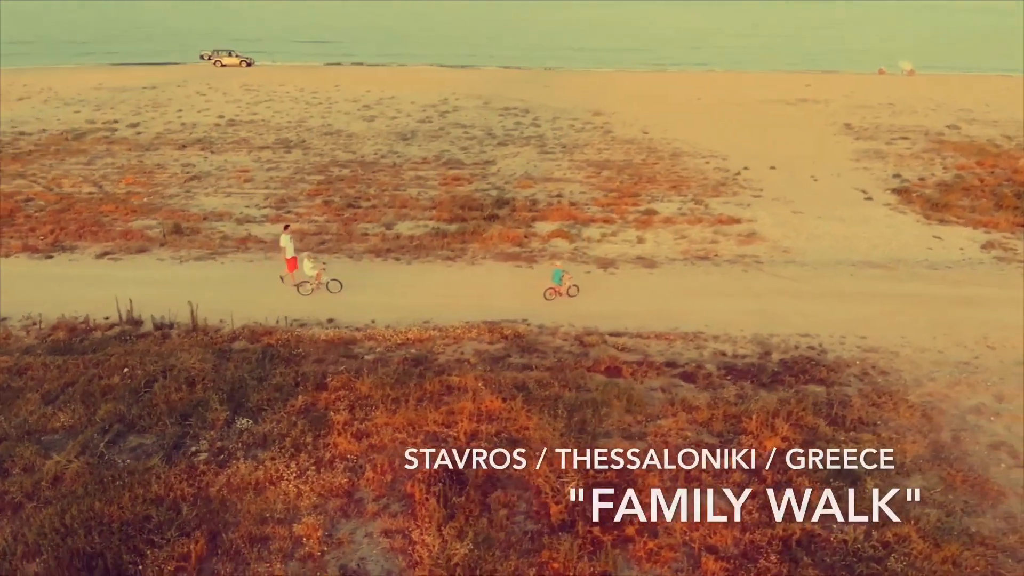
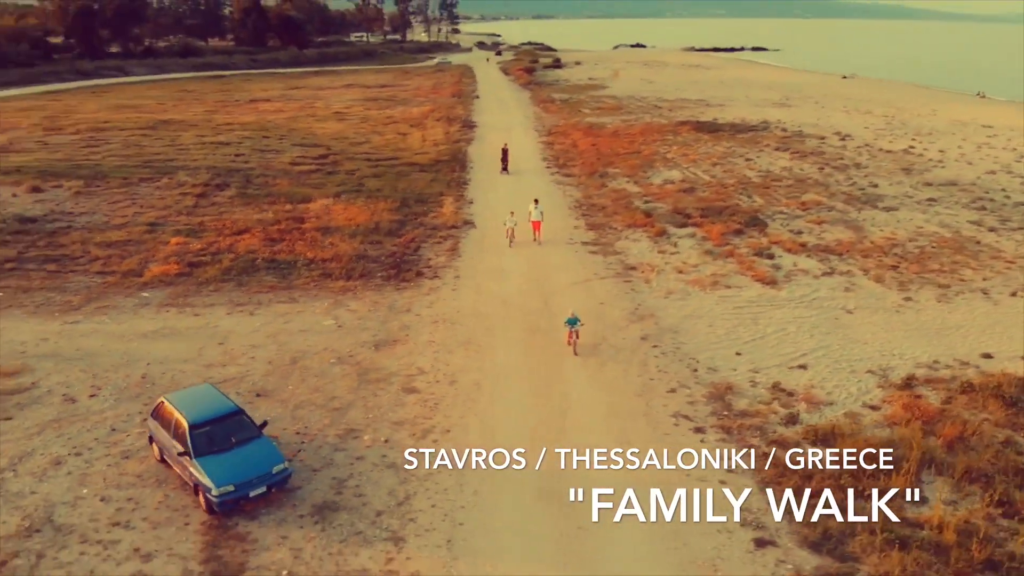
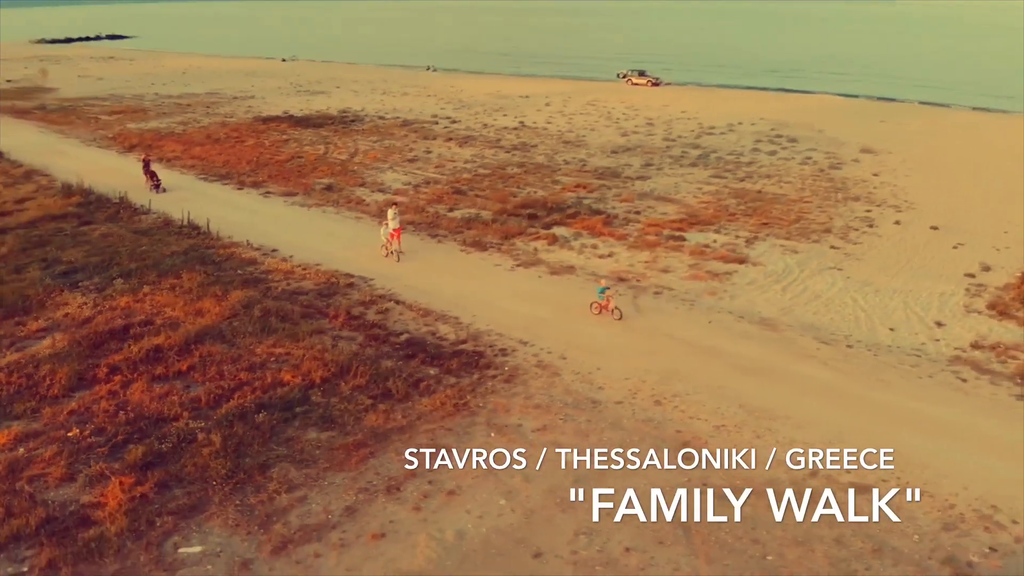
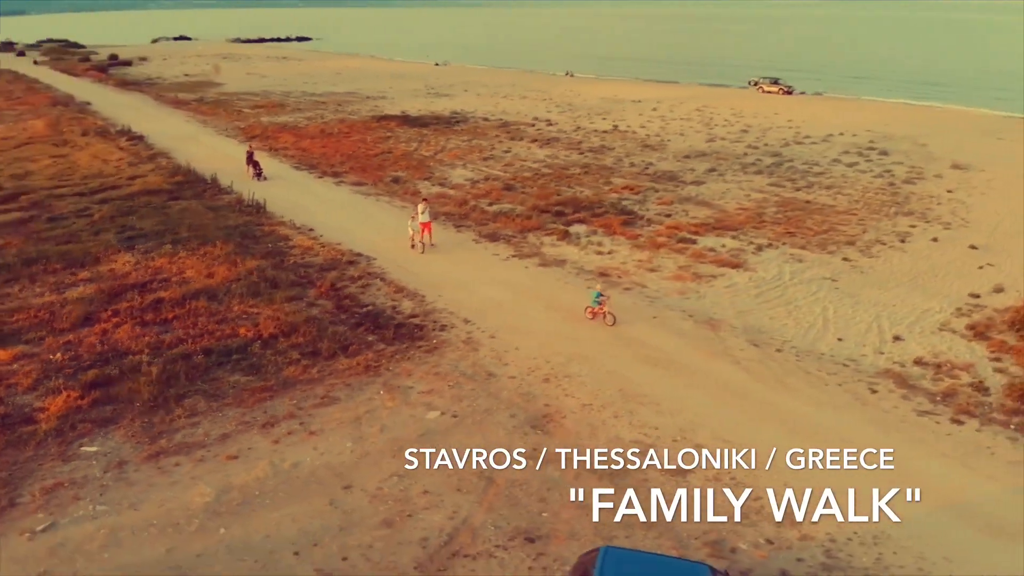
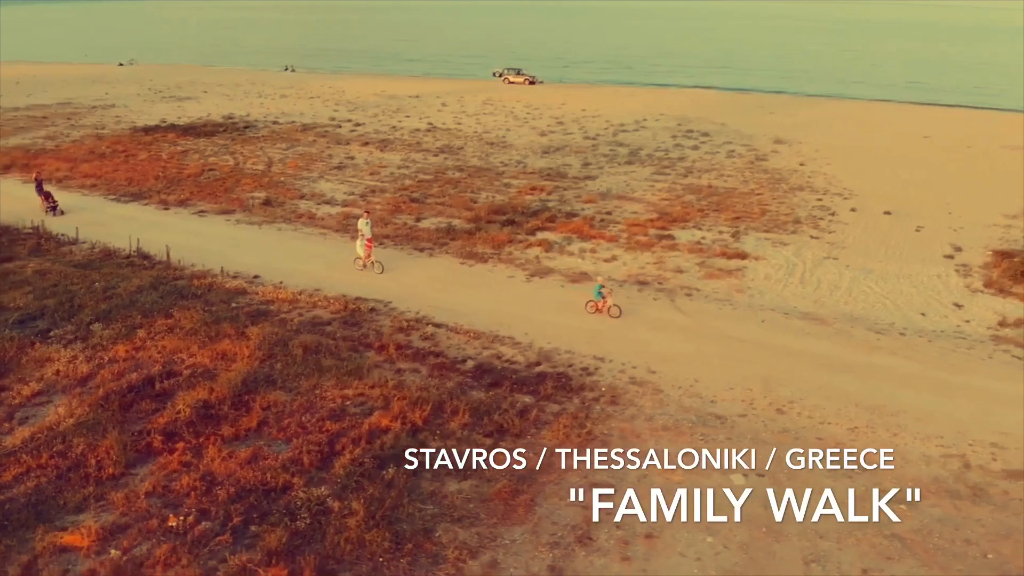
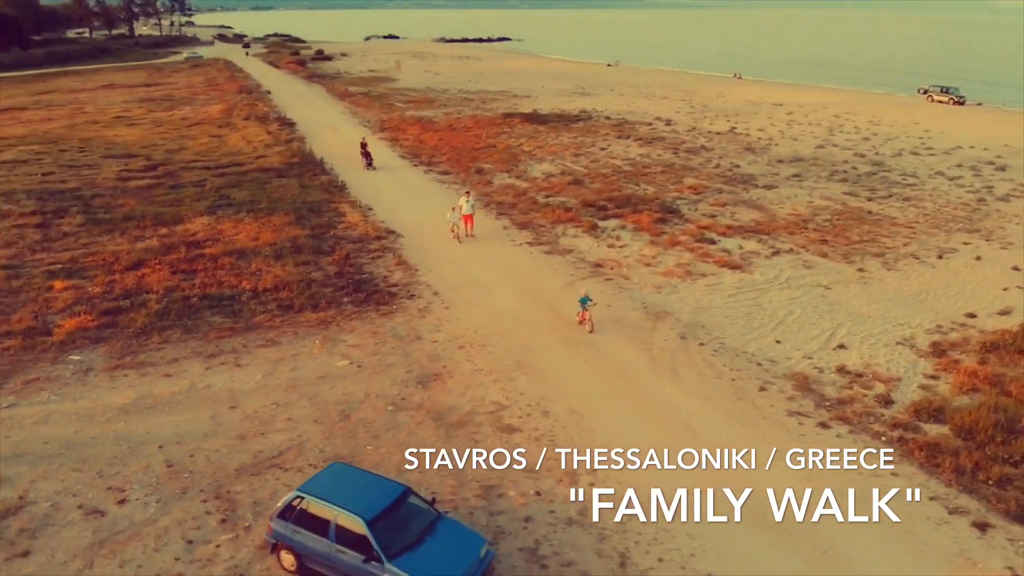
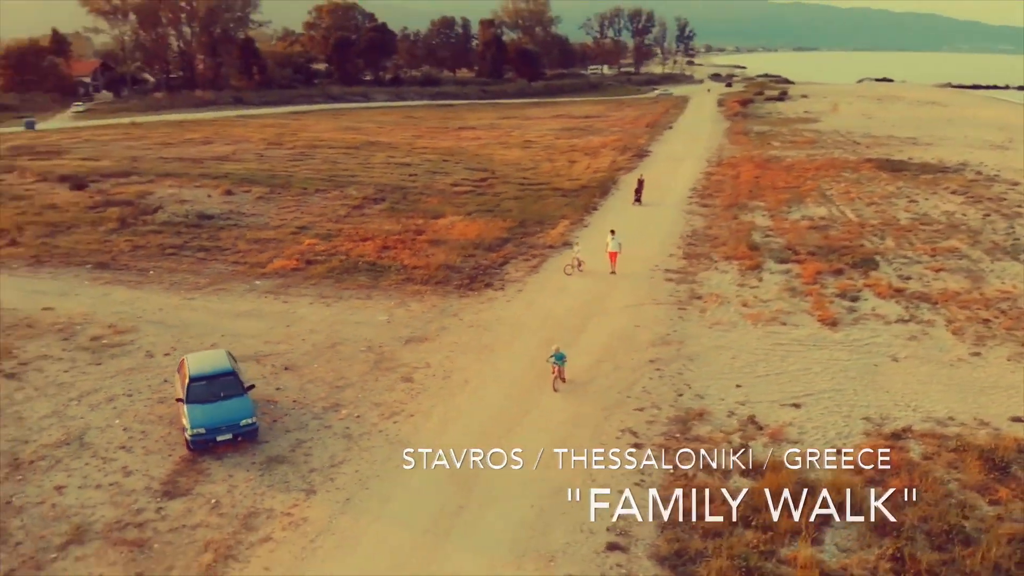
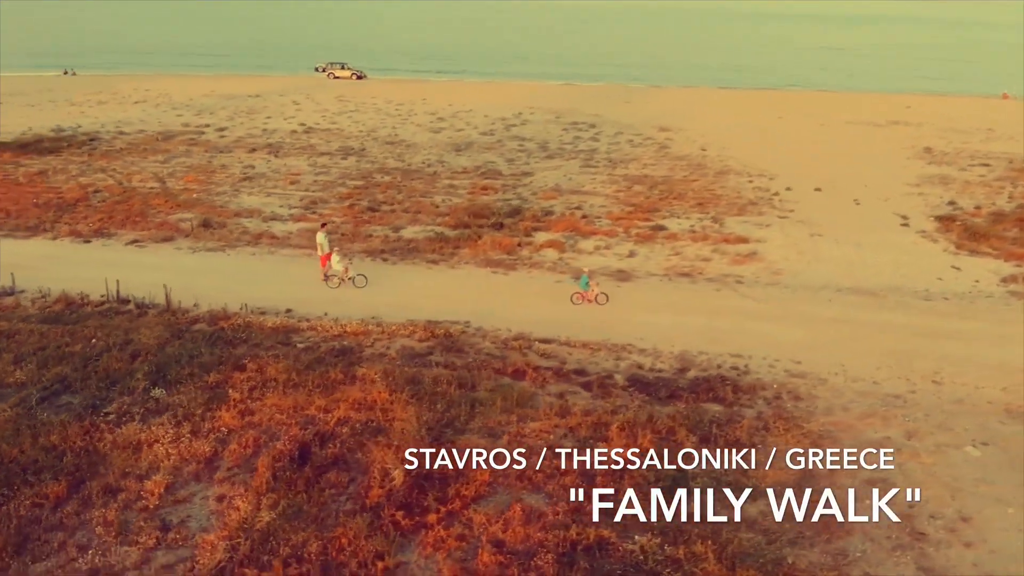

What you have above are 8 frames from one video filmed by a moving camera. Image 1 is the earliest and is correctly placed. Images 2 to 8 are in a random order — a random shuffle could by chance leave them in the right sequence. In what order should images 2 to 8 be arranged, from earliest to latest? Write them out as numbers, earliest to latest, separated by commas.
8, 5, 3, 4, 6, 2, 7
